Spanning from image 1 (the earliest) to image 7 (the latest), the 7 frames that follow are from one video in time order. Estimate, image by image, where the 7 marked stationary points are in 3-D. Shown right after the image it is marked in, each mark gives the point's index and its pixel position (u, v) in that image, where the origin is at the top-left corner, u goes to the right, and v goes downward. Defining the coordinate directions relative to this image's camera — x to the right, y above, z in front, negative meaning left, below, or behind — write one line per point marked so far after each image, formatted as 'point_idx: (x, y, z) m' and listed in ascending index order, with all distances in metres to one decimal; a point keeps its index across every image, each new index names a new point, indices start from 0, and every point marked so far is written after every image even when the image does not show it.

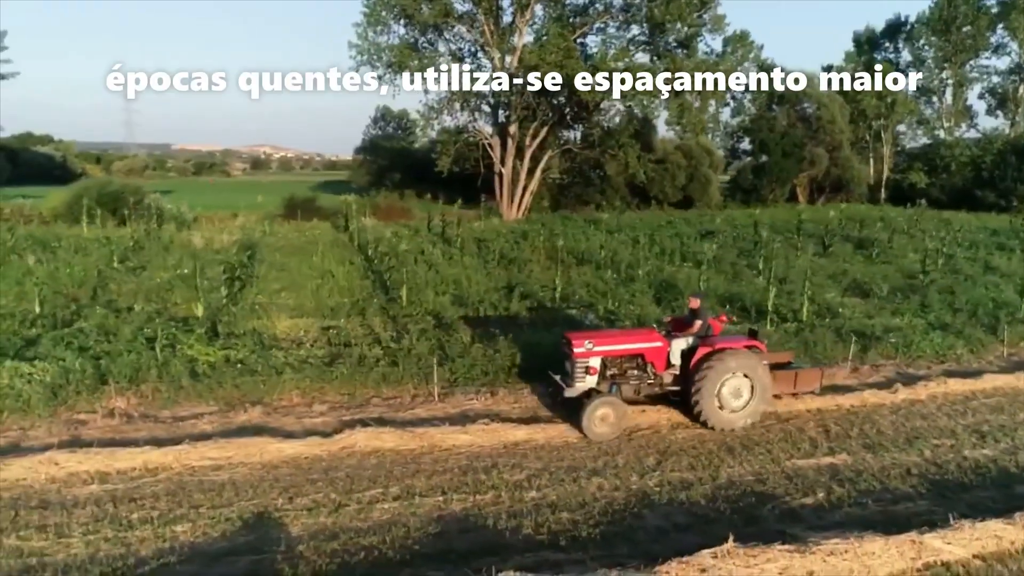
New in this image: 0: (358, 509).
0: (-1.2, -1.7, +5.6) m
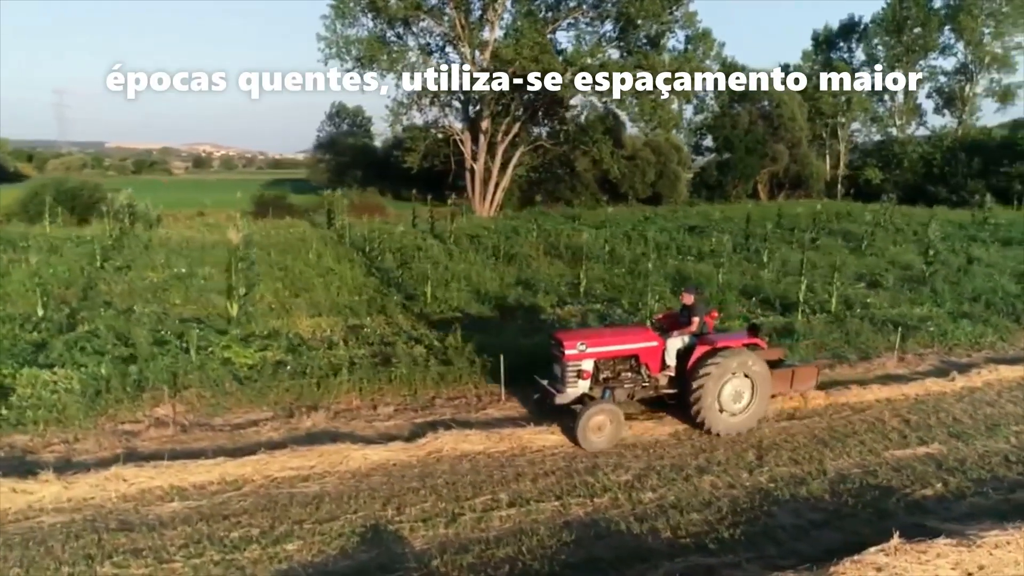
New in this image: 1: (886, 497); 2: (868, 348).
0: (-0.3, -1.7, +5.2) m
1: (+3.0, -1.6, +5.6) m
2: (+4.9, -0.8, +9.8) m
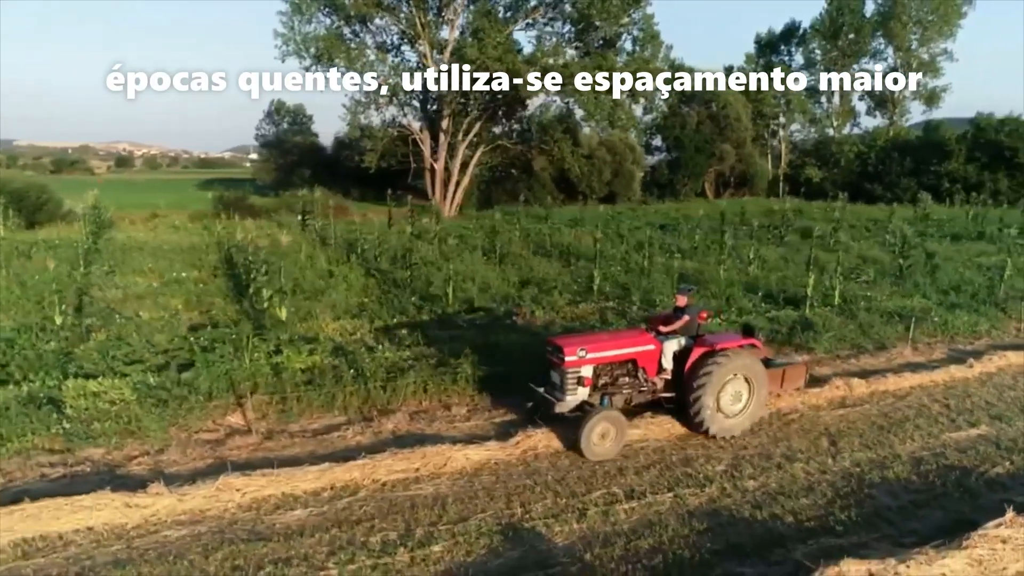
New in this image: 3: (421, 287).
0: (+0.7, -1.7, +5.3) m
1: (+3.9, -1.6, +6.0) m
2: (+5.4, -0.7, +10.4) m
3: (-1.8, 0.0, +13.1) m
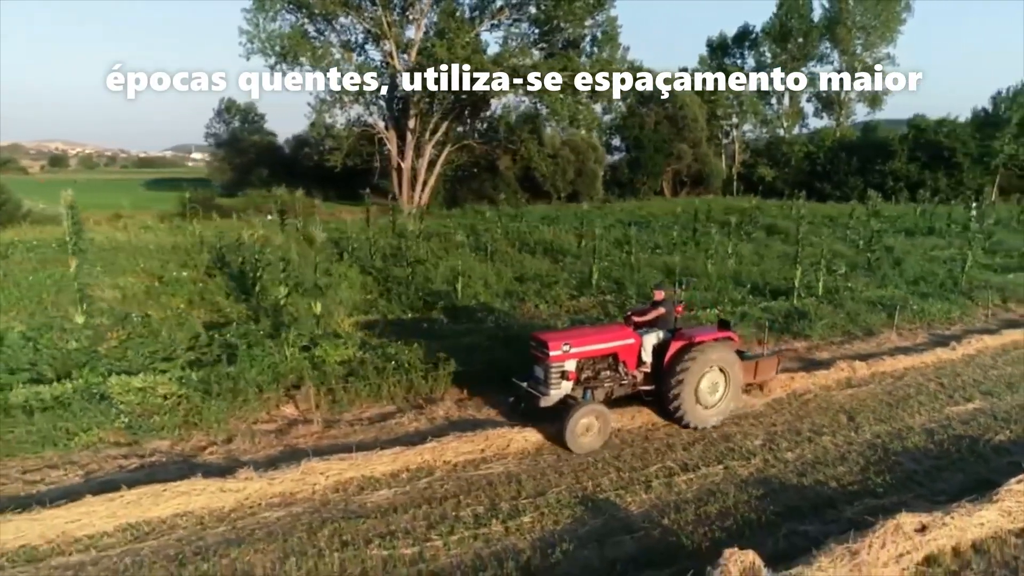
0: (+1.2, -1.6, +5.7) m
1: (+4.4, -1.5, +6.7) m
2: (+5.6, -0.6, +11.2) m
3: (-1.8, +0.1, +13.3) m
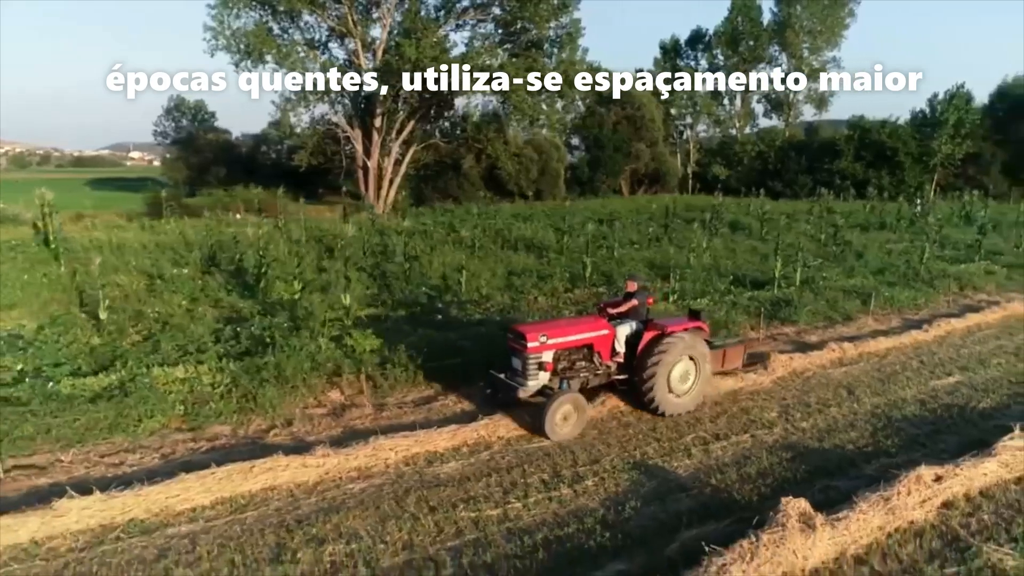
0: (+1.7, -1.4, +6.3) m
1: (+4.7, -1.3, +7.5) m
2: (+5.7, -0.4, +12.0) m
3: (-1.9, +0.2, +13.7) m
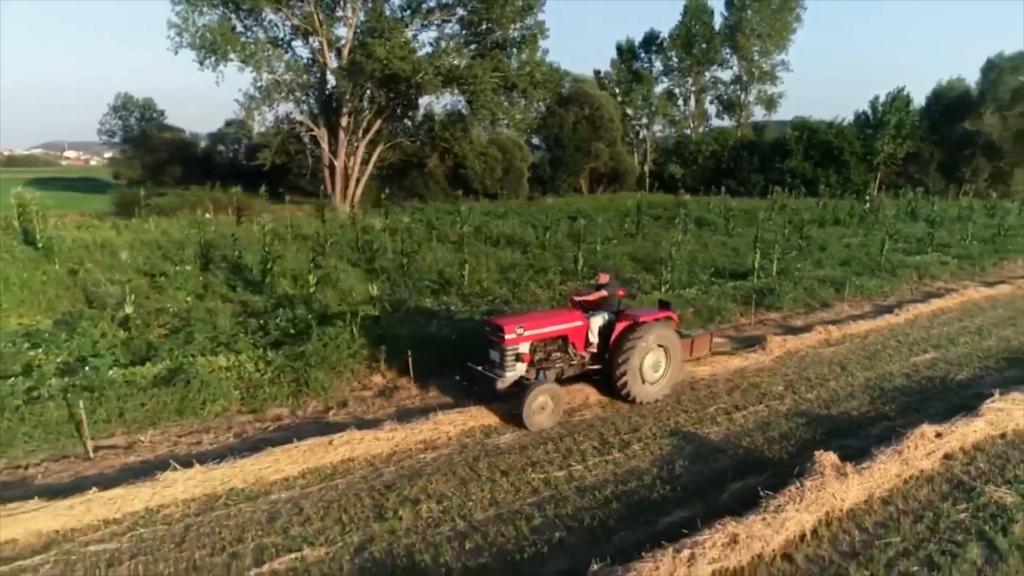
0: (+2.1, -1.3, +7.0) m
1: (+5.1, -1.1, +8.4) m
2: (+5.7, -0.2, +13.0) m
3: (-2.0, +0.3, +14.1) m
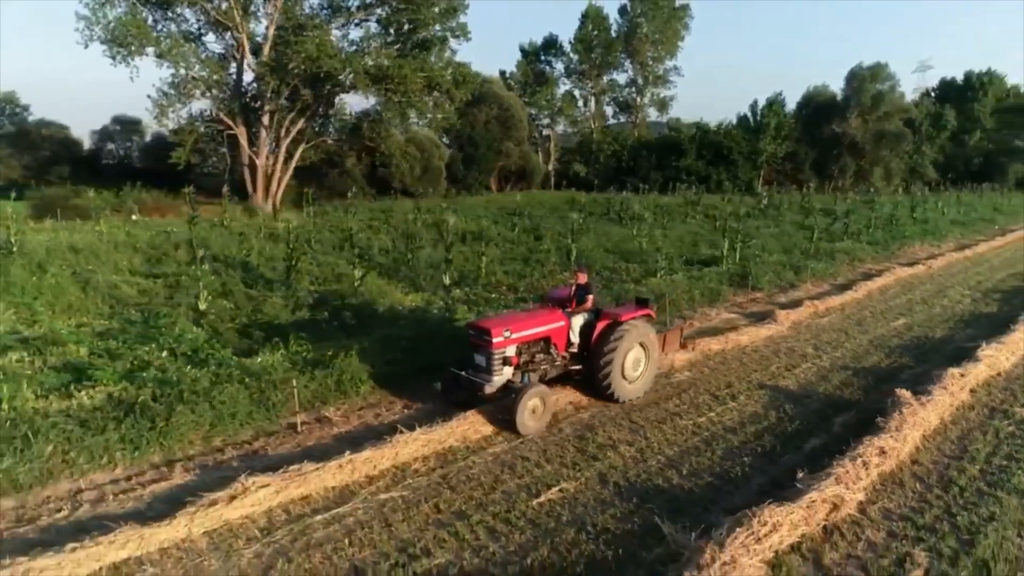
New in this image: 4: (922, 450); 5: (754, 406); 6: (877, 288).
0: (+3.3, -1.0, +8.5) m
1: (+6.0, -0.7, +10.3) m
2: (+5.8, +0.2, +14.9) m
3: (-1.9, +0.4, +14.8) m
4: (+3.6, -1.4, +6.2) m
5: (+2.4, -1.2, +7.3) m
6: (+7.4, 0.0, +14.5) m
